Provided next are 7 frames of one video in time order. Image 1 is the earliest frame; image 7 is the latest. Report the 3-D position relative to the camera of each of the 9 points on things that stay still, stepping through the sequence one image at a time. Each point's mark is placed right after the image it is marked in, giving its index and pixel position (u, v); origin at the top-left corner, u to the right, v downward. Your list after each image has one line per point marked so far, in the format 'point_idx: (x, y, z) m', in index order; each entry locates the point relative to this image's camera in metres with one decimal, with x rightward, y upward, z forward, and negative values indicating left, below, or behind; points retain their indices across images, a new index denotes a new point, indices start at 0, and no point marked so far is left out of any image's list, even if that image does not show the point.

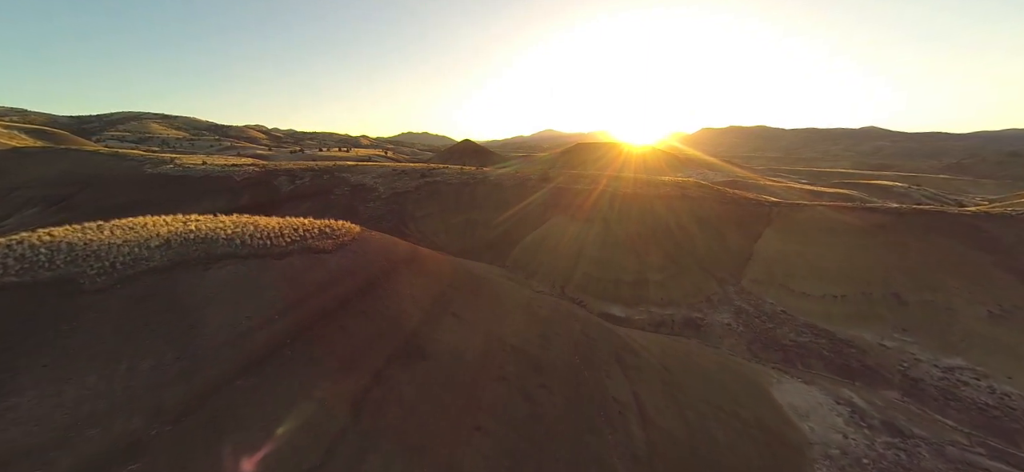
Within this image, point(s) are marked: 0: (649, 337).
0: (+6.9, -5.1, +16.0) m
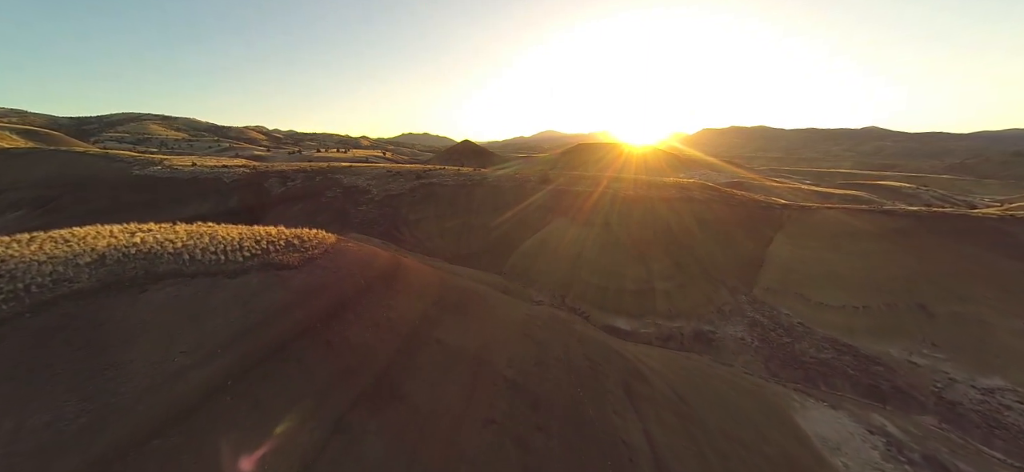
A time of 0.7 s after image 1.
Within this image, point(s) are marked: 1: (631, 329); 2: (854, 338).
0: (+6.7, -5.5, +14.6) m
1: (+6.8, -5.4, +18.1) m
2: (+19.1, -5.7, +17.6) m
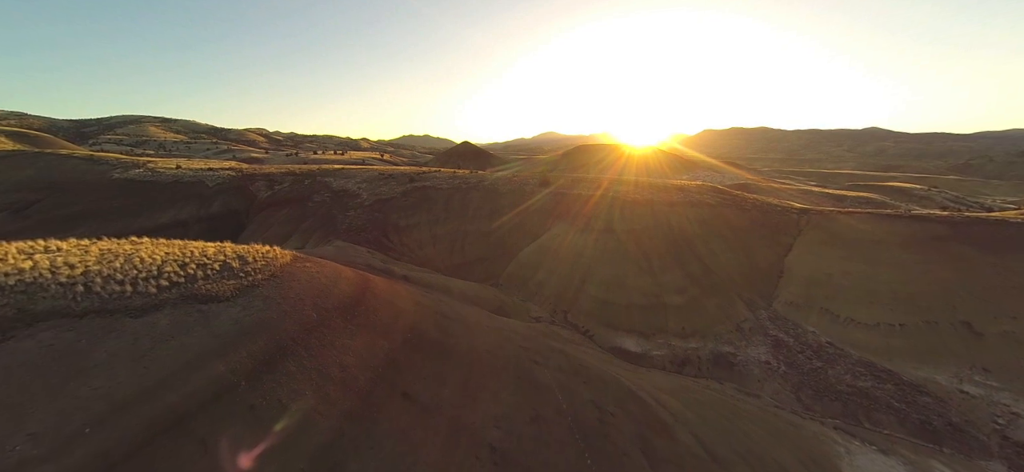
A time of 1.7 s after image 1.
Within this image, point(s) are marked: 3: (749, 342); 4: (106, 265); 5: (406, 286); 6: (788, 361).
0: (+6.5, -6.0, +12.7) m
1: (+6.6, -6.0, +16.2) m
2: (+18.8, -6.2, +15.6) m
3: (+12.4, -5.6, +16.6) m
4: (-9.3, -0.7, +7.3) m
5: (-3.9, -1.8, +11.2) m
6: (+13.4, -6.1, +15.4) m
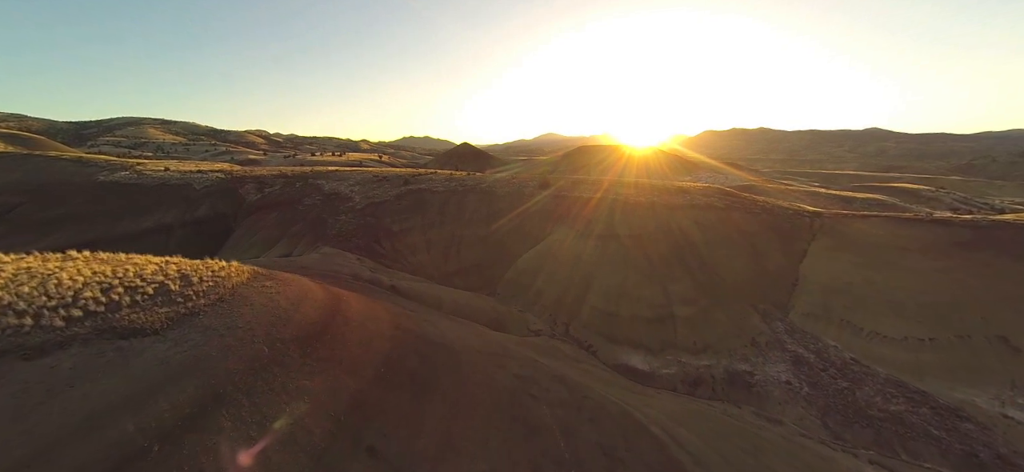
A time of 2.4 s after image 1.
0: (+6.4, -6.4, +11.4) m
1: (+6.5, -6.3, +14.9) m
2: (+18.7, -6.5, +14.3) m
3: (+12.3, -5.9, +15.3) m
4: (-9.5, -1.0, +6.0) m
5: (-4.1, -2.2, +10.0) m
6: (+13.3, -6.4, +14.1) m
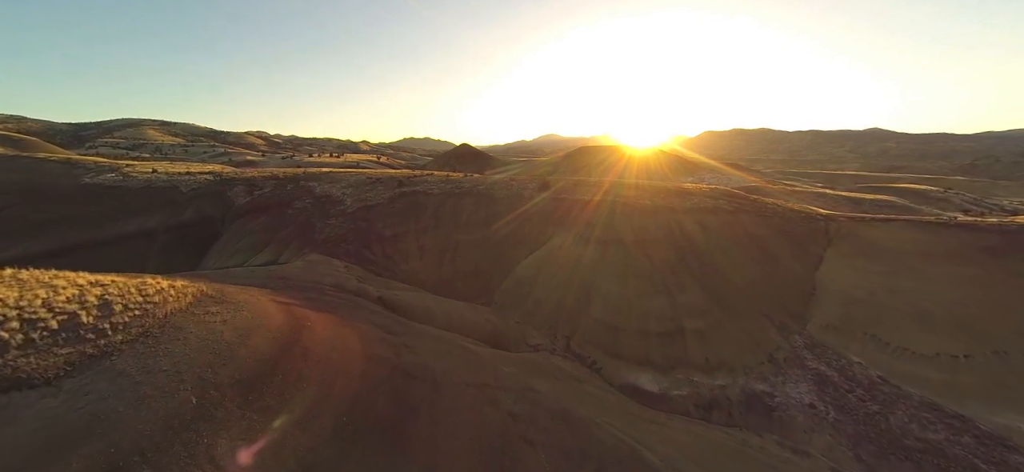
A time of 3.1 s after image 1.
0: (+6.2, -6.7, +10.1) m
1: (+6.3, -6.7, +13.6) m
2: (+18.5, -6.9, +13.0) m
3: (+12.1, -6.3, +14.0) m
4: (-9.6, -1.4, +4.8) m
5: (-4.2, -2.5, +8.7) m
6: (+13.1, -6.8, +12.8) m
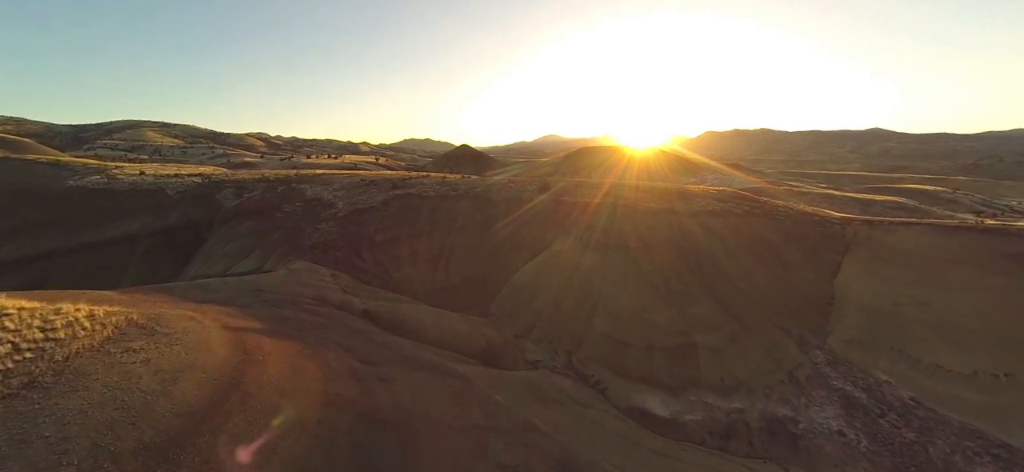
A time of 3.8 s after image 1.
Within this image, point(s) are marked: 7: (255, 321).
0: (+6.1, -7.0, +8.8) m
1: (+6.2, -7.0, +12.4) m
2: (+18.4, -7.2, +11.7) m
3: (+12.0, -6.6, +12.8) m
4: (-9.8, -1.7, +3.6) m
5: (-4.4, -2.8, +7.5) m
6: (+12.9, -7.1, +11.5) m
7: (-7.0, -2.3, +8.6) m
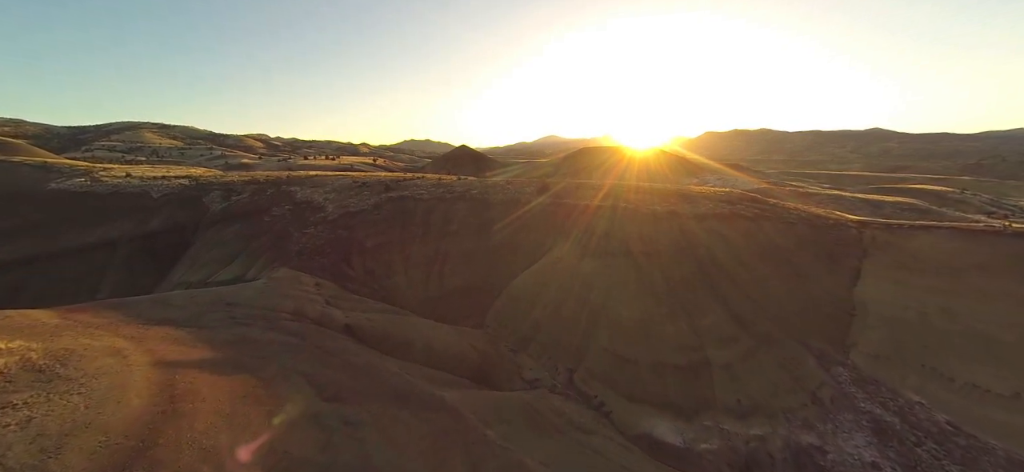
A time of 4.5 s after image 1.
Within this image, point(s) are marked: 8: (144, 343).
0: (+5.9, -7.3, +7.6) m
1: (+6.0, -7.3, +11.2) m
2: (+18.2, -7.4, +10.5) m
3: (+11.8, -6.9, +11.5) m
4: (-10.0, -2.0, +2.4) m
5: (-4.6, -3.2, +6.3) m
6: (+12.8, -7.4, +10.3) m
7: (-7.1, -2.6, +7.4) m
8: (-8.0, -2.3, +7.0) m
